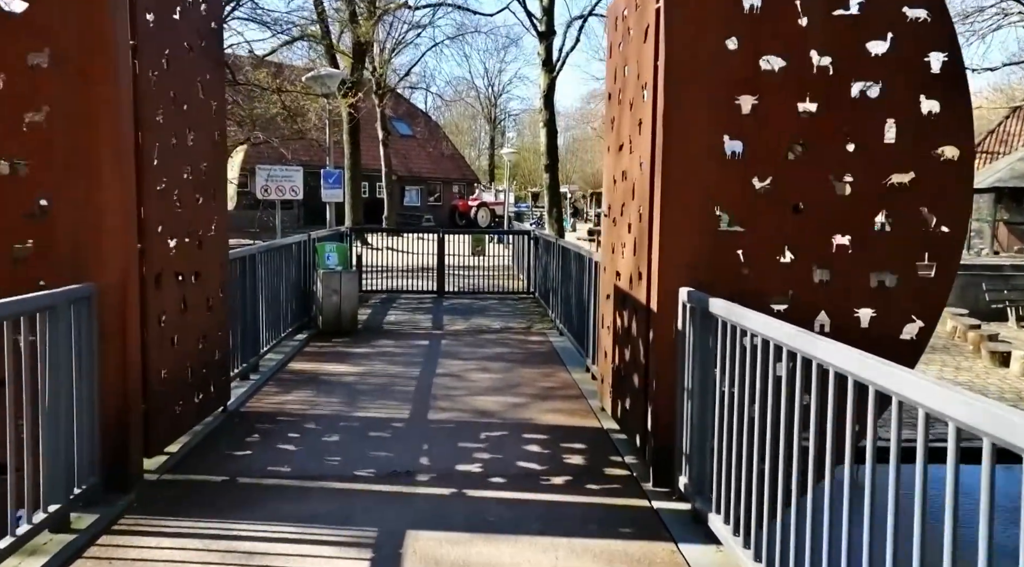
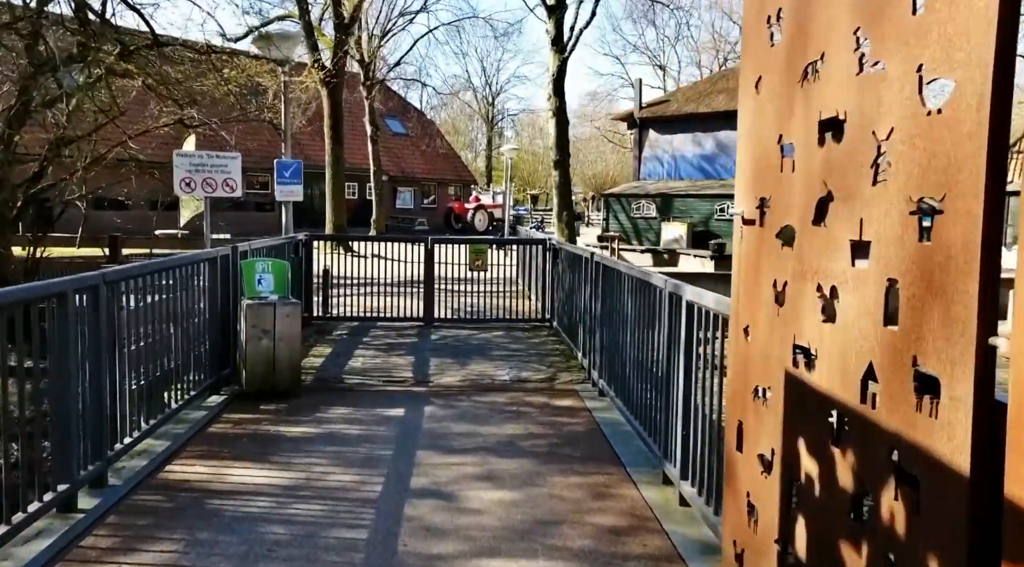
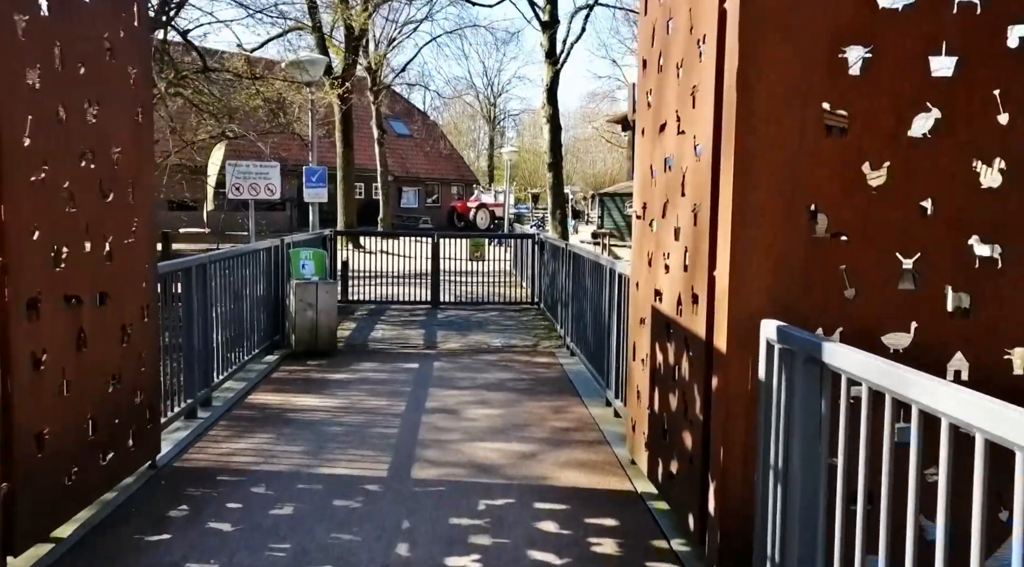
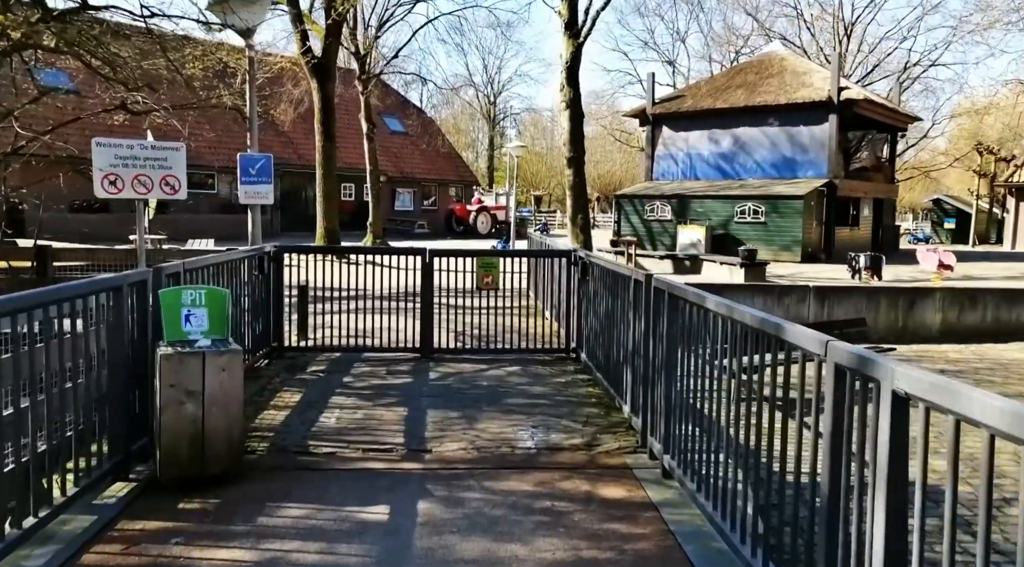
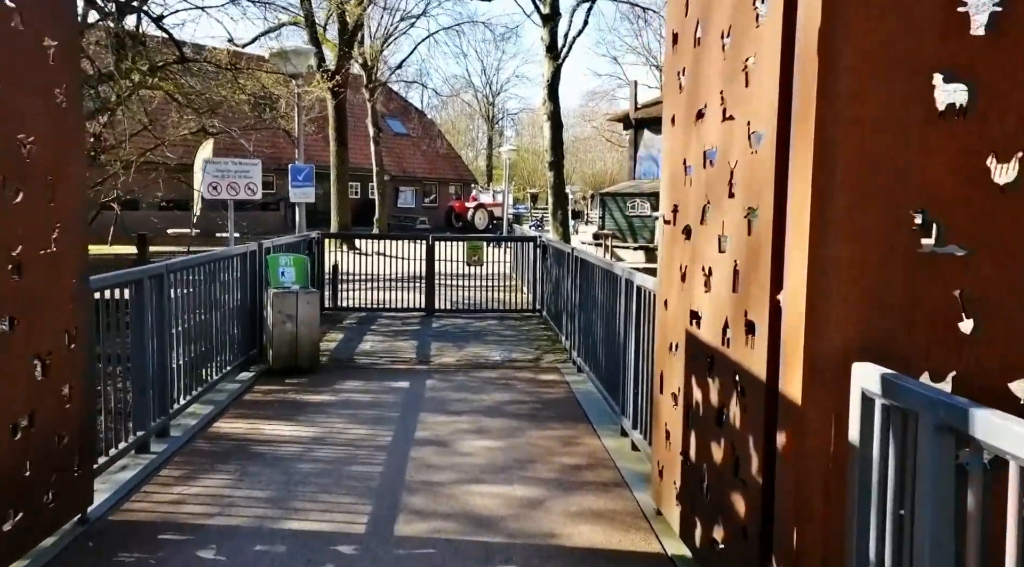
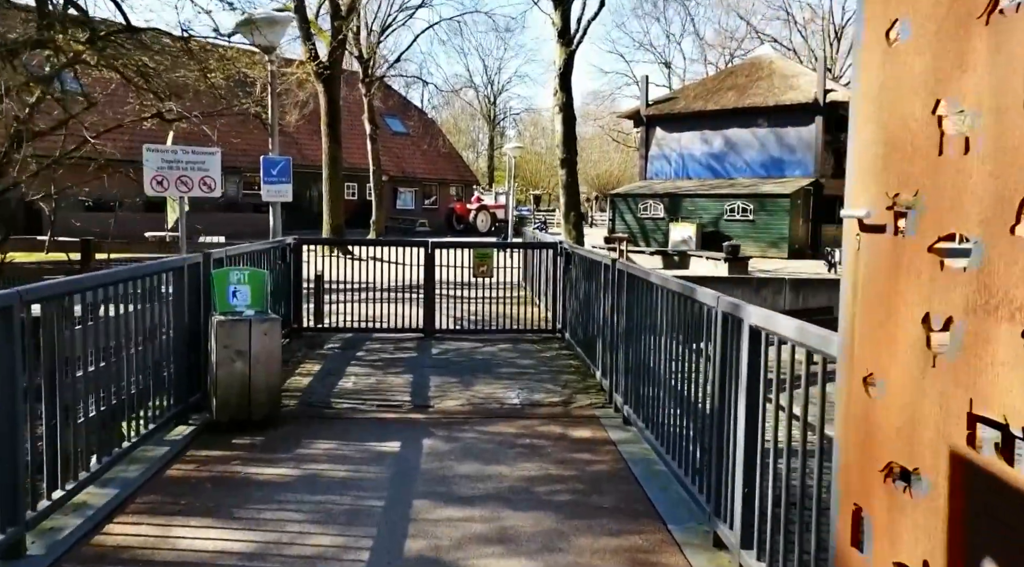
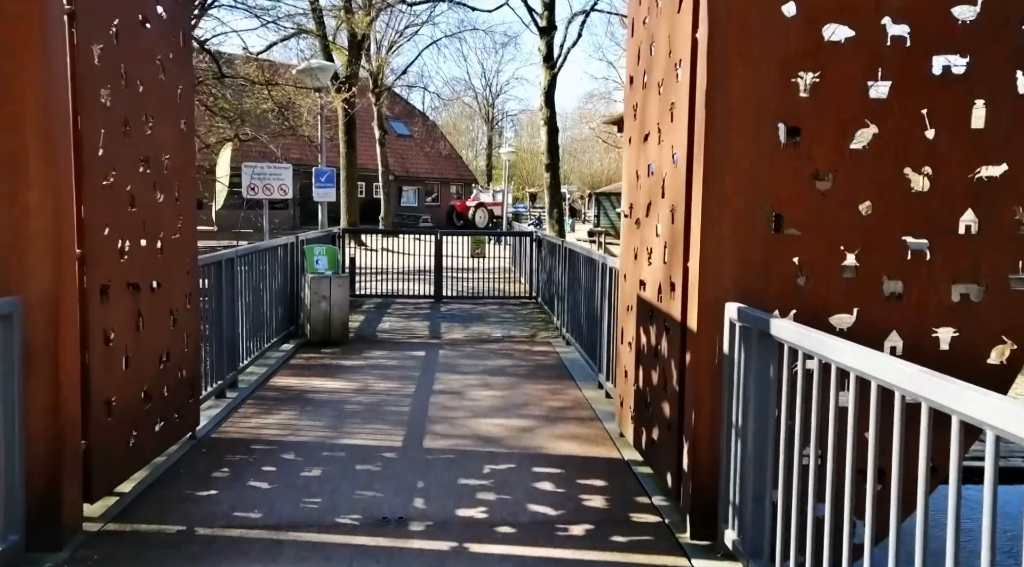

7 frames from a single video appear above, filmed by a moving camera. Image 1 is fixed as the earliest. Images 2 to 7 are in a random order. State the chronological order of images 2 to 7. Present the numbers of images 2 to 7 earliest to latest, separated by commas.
7, 3, 5, 2, 6, 4
